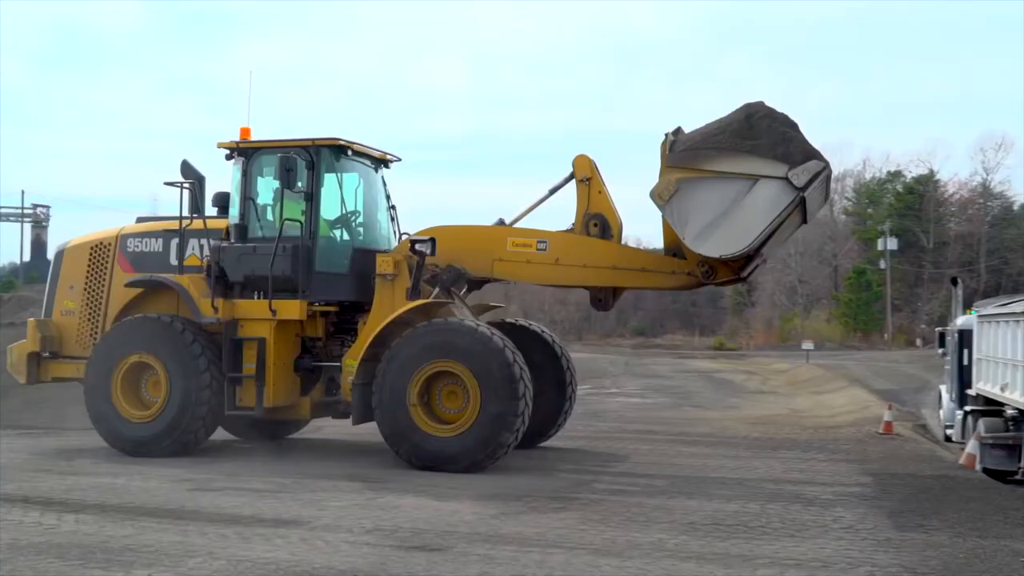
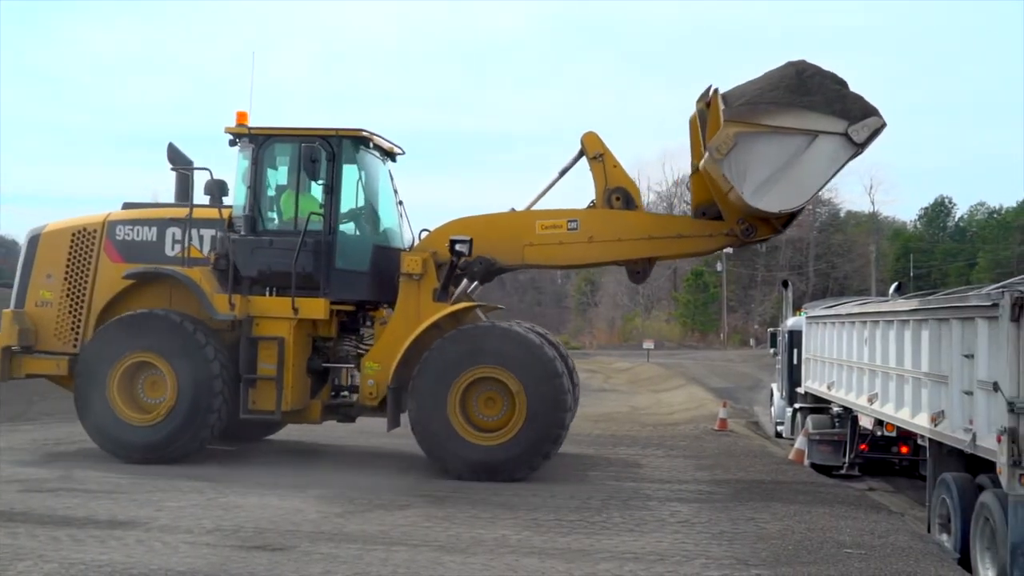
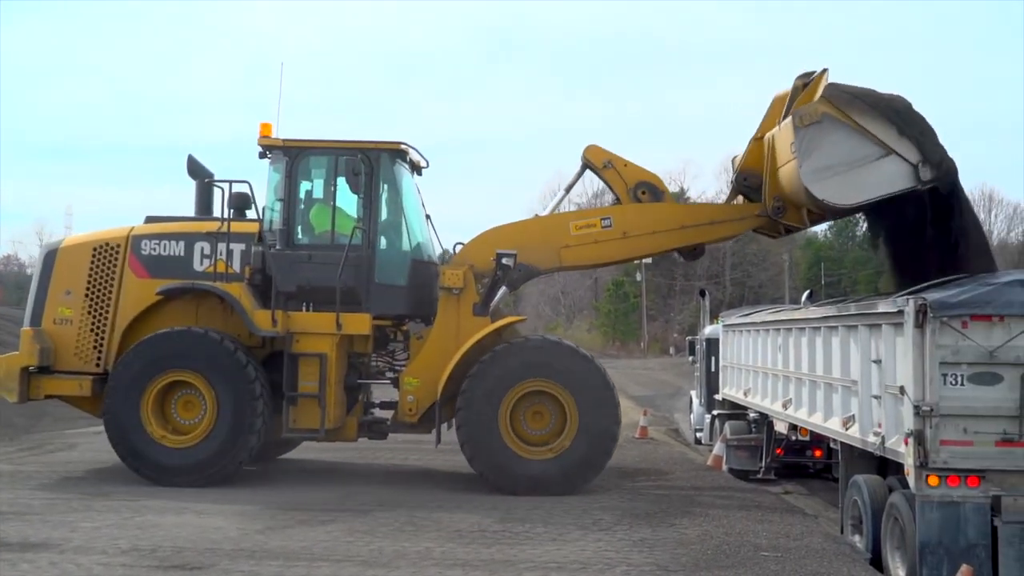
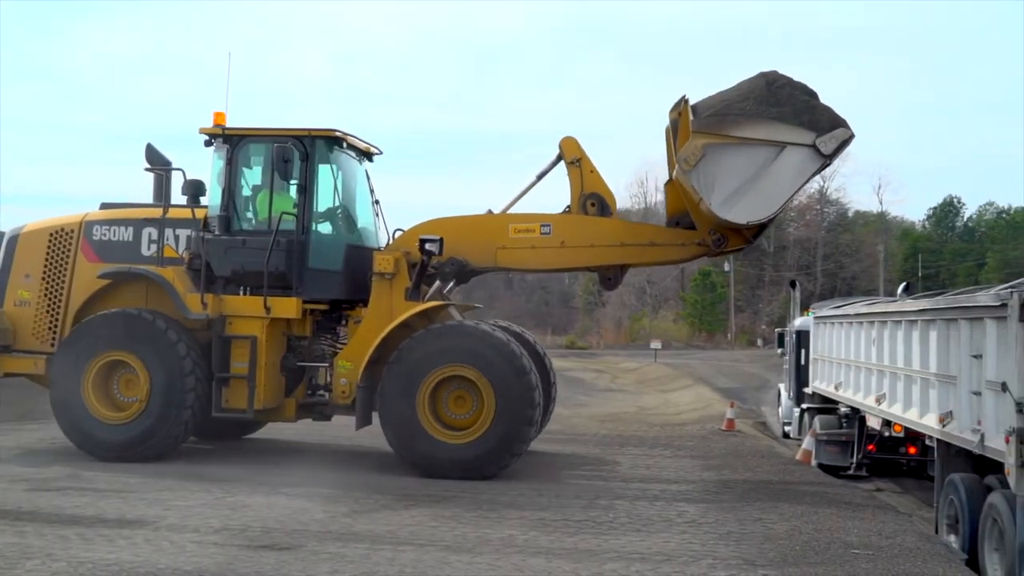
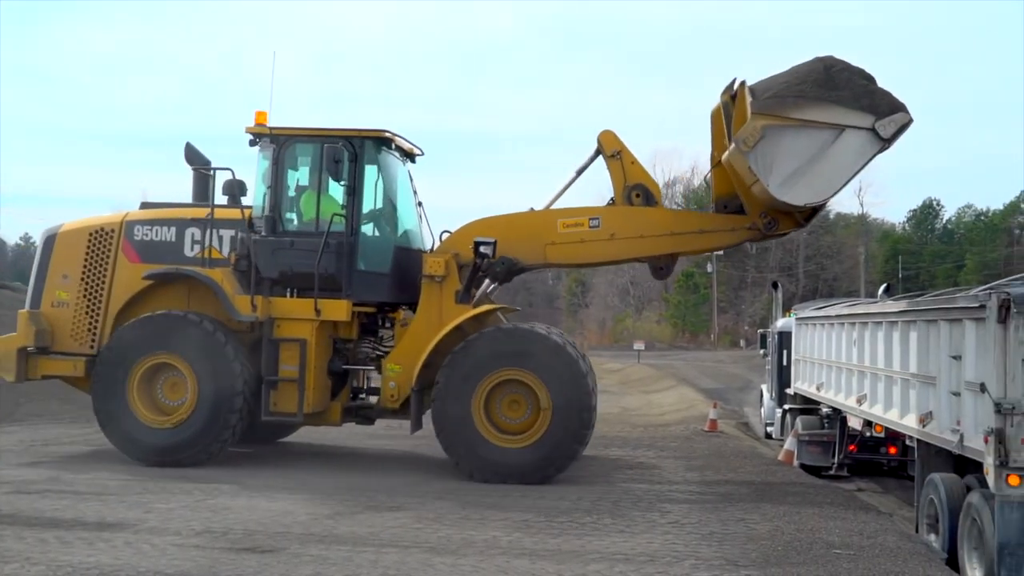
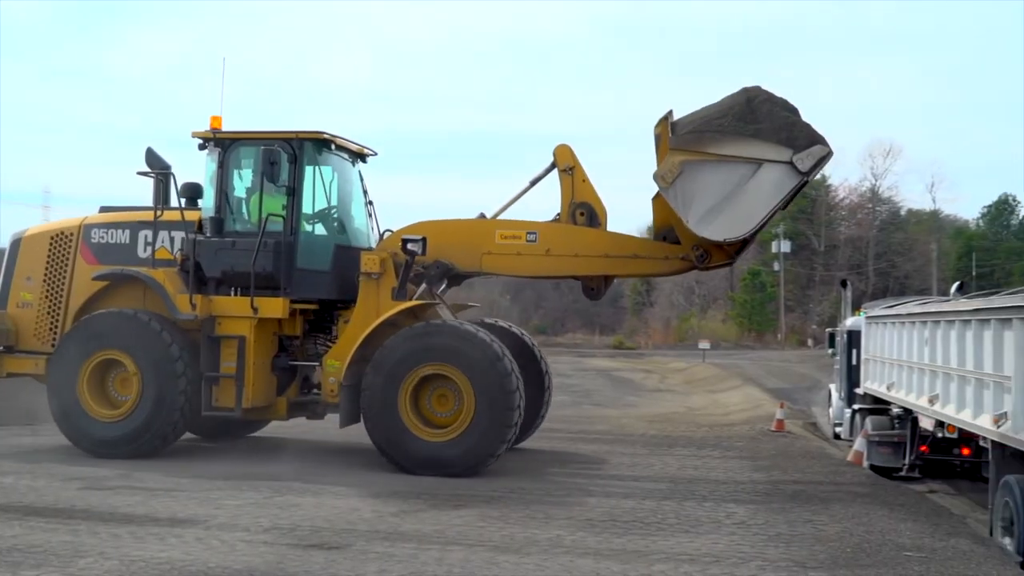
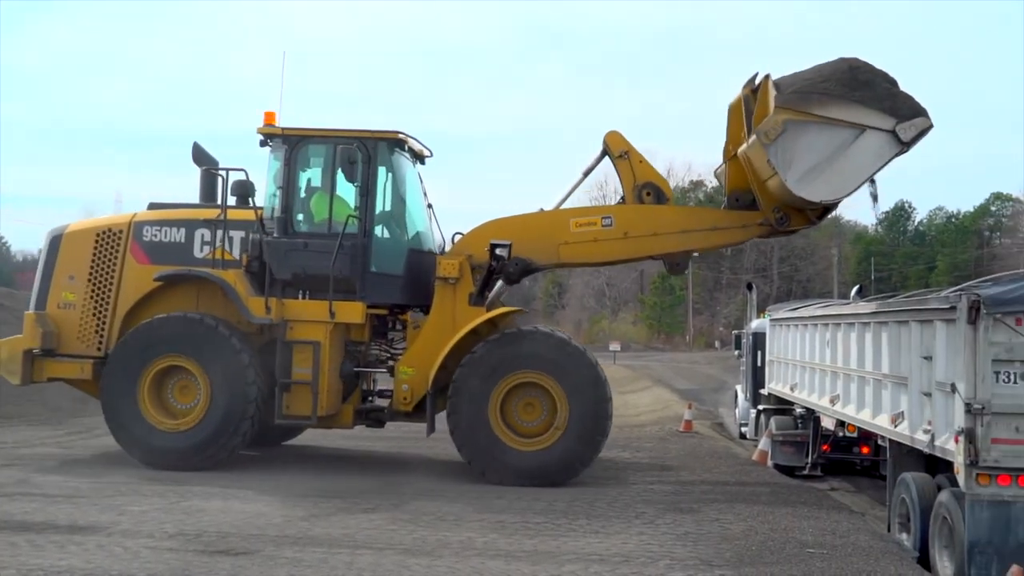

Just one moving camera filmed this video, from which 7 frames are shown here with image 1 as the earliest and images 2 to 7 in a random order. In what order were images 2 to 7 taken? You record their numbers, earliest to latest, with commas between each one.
6, 4, 2, 5, 7, 3
